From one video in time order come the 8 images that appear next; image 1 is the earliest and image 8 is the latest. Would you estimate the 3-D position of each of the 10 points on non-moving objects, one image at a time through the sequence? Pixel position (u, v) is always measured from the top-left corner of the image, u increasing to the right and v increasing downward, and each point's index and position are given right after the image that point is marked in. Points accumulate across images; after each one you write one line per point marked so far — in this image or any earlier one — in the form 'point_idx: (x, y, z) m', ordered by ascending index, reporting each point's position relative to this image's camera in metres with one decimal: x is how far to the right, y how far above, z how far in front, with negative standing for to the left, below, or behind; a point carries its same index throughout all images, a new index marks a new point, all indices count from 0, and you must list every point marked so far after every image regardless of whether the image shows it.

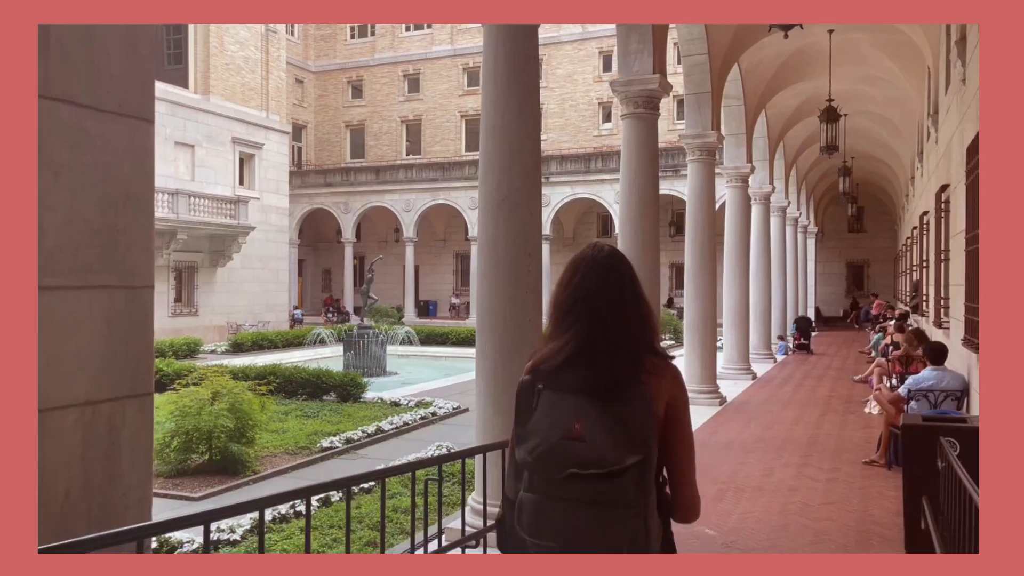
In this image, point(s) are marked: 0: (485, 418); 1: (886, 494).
0: (-0.2, -1.0, +5.7) m
1: (+3.4, -1.9, +6.9) m
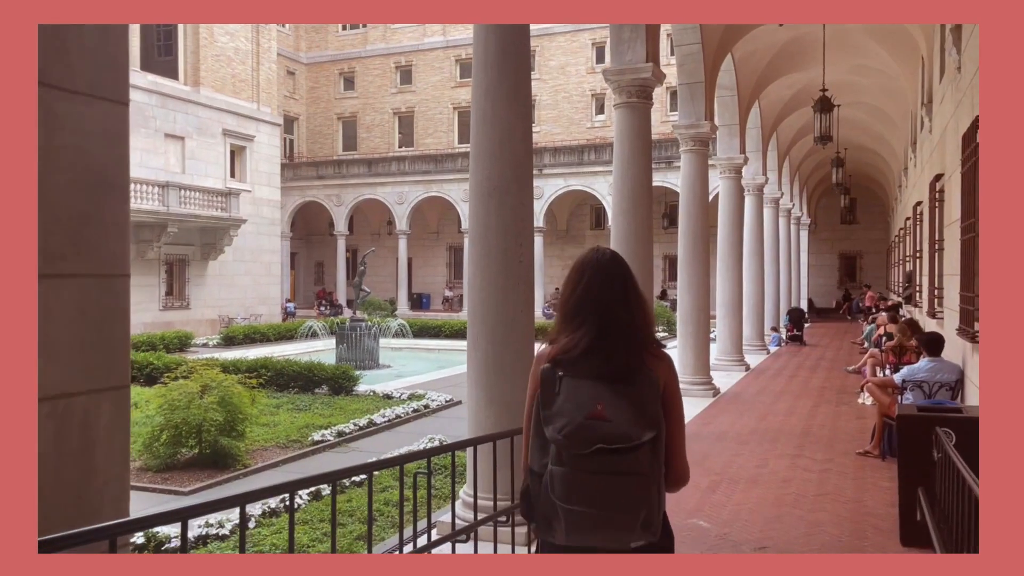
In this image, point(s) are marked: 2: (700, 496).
0: (-0.3, -0.9, +5.7) m
1: (+3.3, -1.8, +6.9) m
2: (+1.7, -1.8, +6.7) m
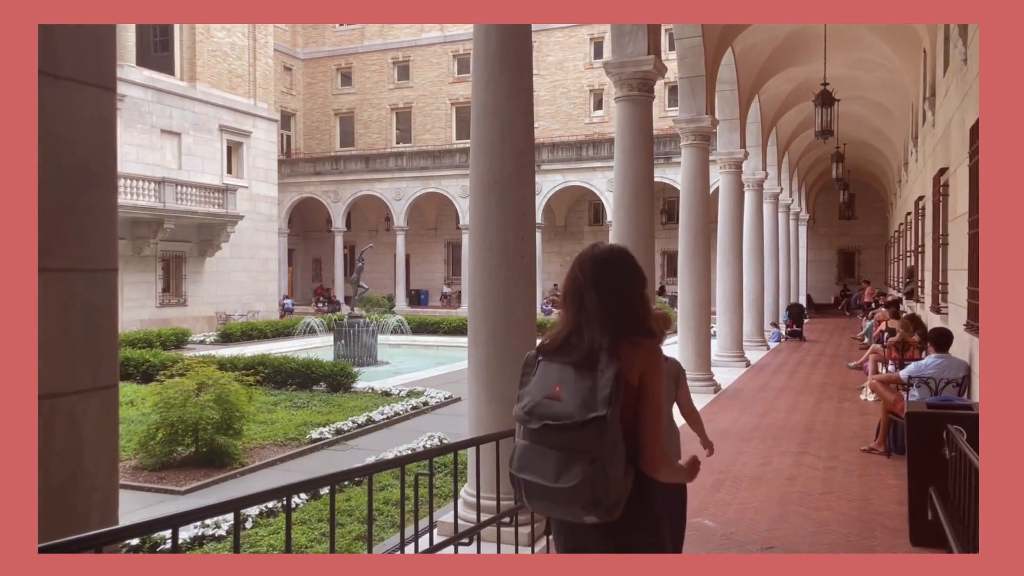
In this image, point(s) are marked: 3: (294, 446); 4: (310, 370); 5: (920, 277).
0: (-0.2, -0.9, +5.5) m
1: (+3.3, -1.7, +6.8) m
2: (+1.7, -1.8, +6.6) m
3: (-2.8, -2.0, +9.8) m
4: (-3.6, -1.5, +13.6) m
5: (+7.0, +0.2, +13.0) m
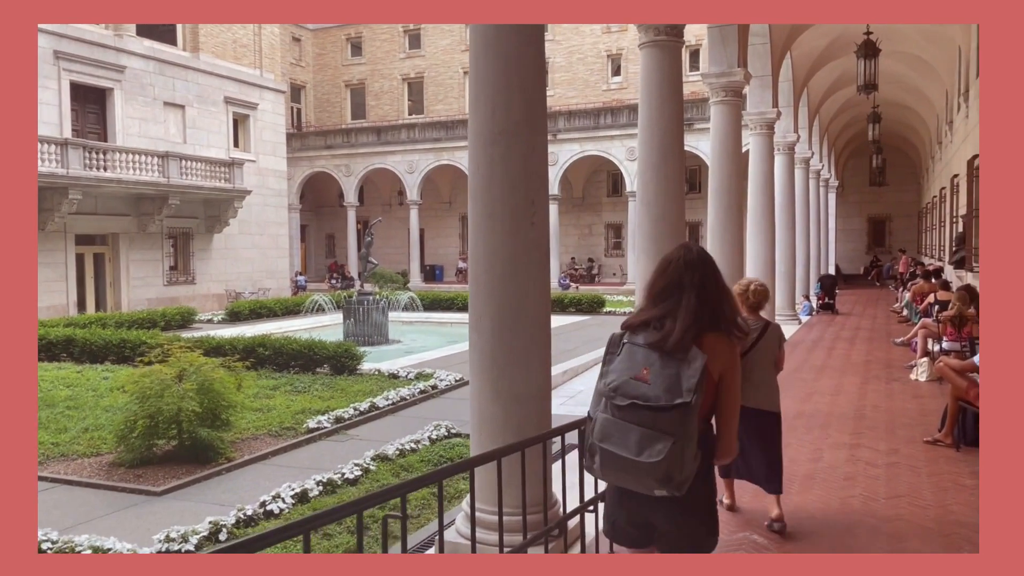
0: (-0.2, -0.7, +4.6) m
1: (+3.4, -1.5, +5.8) m
2: (+1.8, -1.6, +5.7) m
3: (-2.6, -1.8, +9.0) m
4: (-3.4, -1.1, +12.8) m
5: (+7.2, +0.7, +11.8) m
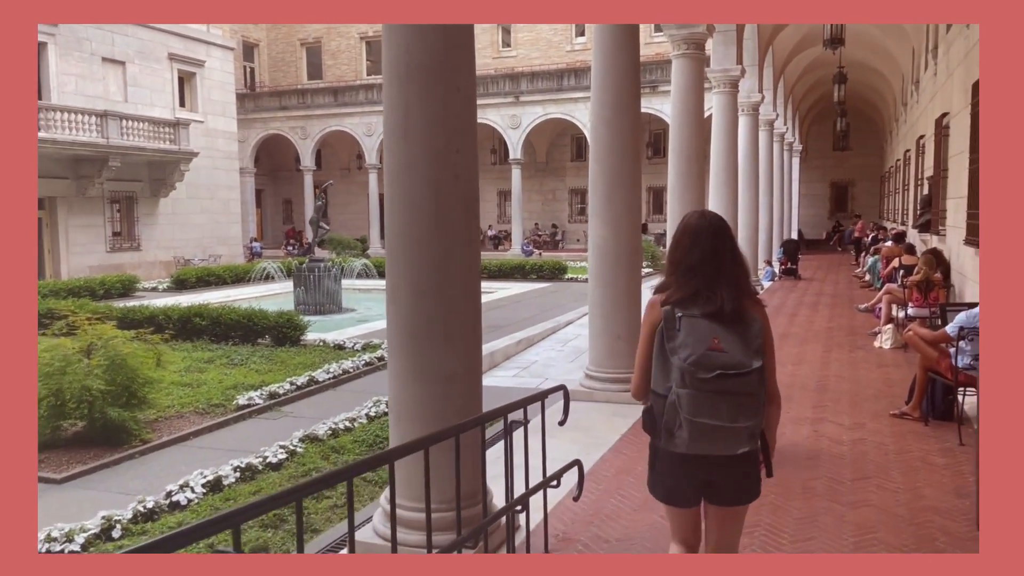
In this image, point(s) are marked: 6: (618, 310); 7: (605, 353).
0: (-0.6, -0.5, +4.0) m
1: (+3.0, -1.2, +5.4) m
2: (+1.3, -1.3, +5.2) m
3: (-3.2, -1.4, +8.3) m
4: (-4.1, -0.5, +12.1) m
5: (+6.5, +1.2, +11.5) m
6: (+1.0, -0.2, +7.4) m
7: (+0.9, -0.6, +7.5) m
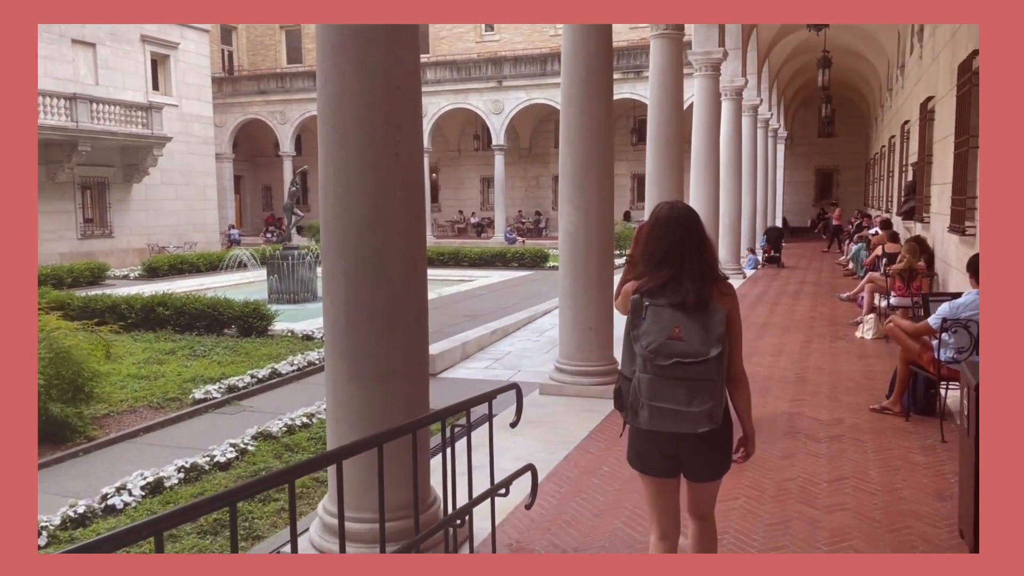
0: (-0.8, -0.5, +3.7) m
1: (+2.7, -1.2, +5.1) m
2: (+1.0, -1.3, +4.9) m
3: (-3.5, -1.3, +7.9) m
4: (-4.5, -0.4, +11.7) m
5: (+6.1, +1.4, +11.2) m
6: (+0.7, -0.1, +7.1) m
7: (+0.6, -0.5, +7.2) m
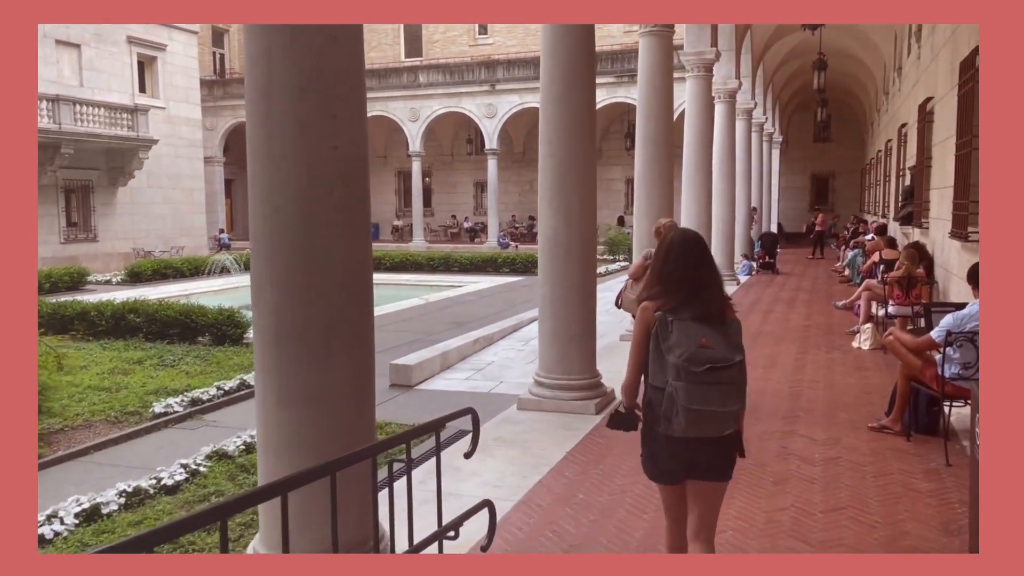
0: (-1.0, -0.5, +3.3) m
1: (+2.5, -1.2, +4.7) m
2: (+0.8, -1.3, +4.5) m
3: (-3.8, -1.3, +7.5) m
4: (-4.8, -0.5, +11.2) m
5: (+5.9, +1.3, +10.8) m
6: (+0.5, -0.2, +6.7) m
7: (+0.4, -0.6, +6.7) m
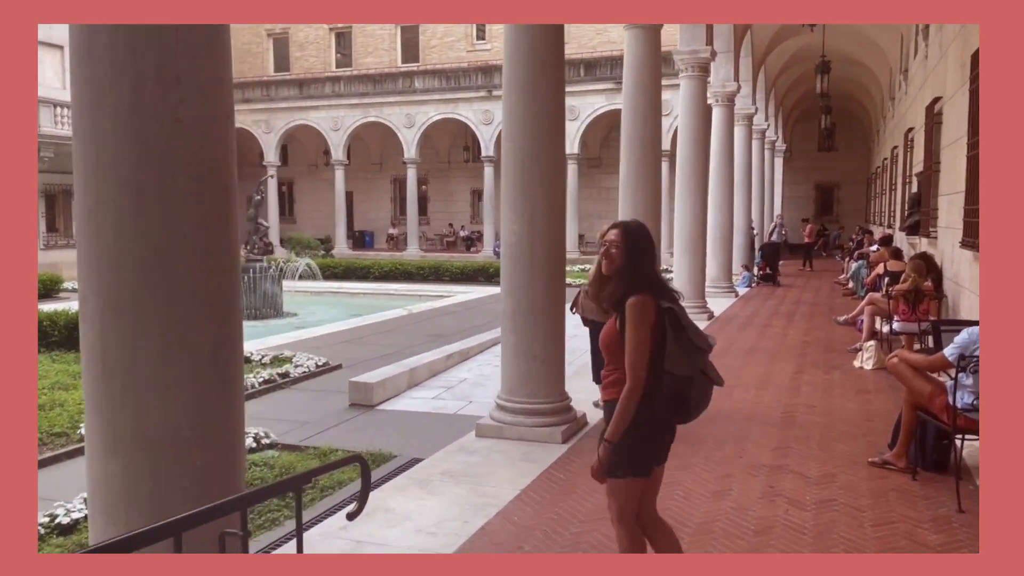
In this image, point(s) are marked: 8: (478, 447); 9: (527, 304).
0: (-1.4, -0.6, +2.5) m
1: (+2.2, -1.3, +3.9) m
2: (+0.5, -1.4, +3.8) m
3: (-4.1, -1.4, +6.7) m
4: (-5.1, -0.6, +10.5) m
5: (+5.6, +1.1, +10.1) m
6: (+0.2, -0.3, +5.9) m
7: (0.0, -0.7, +6.0) m
8: (-0.2, -1.2, +5.8) m
9: (+0.1, -0.1, +6.0) m
